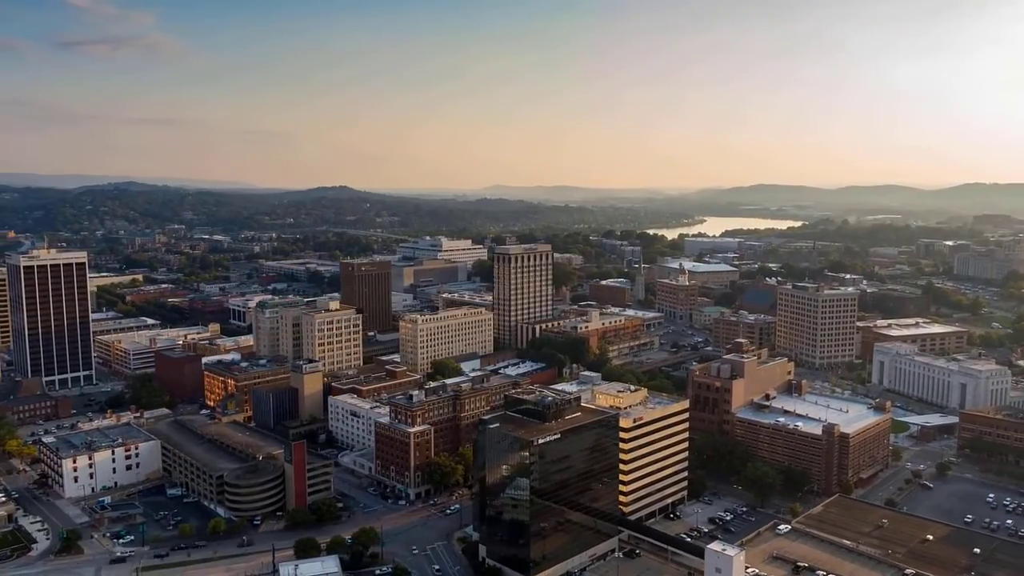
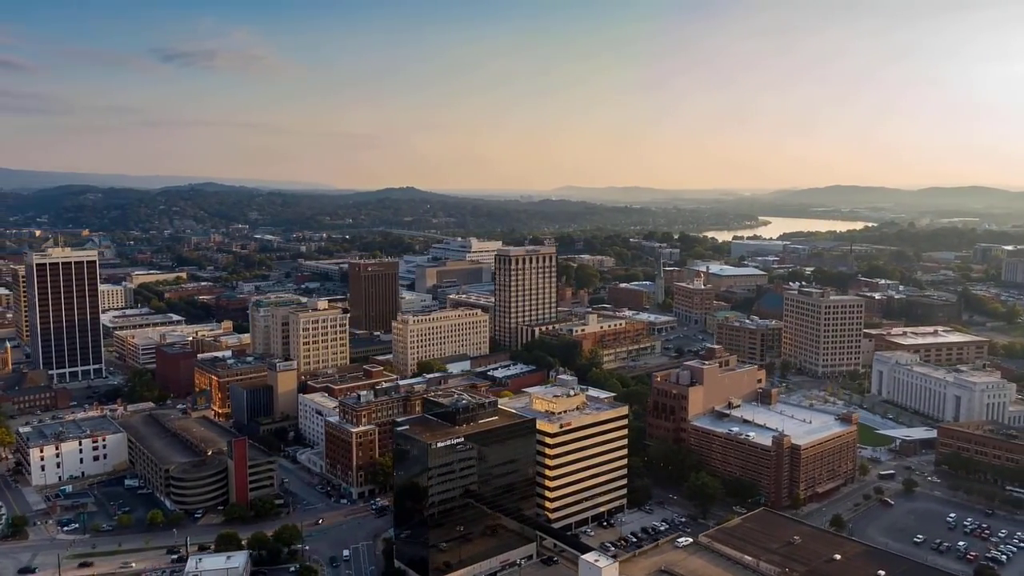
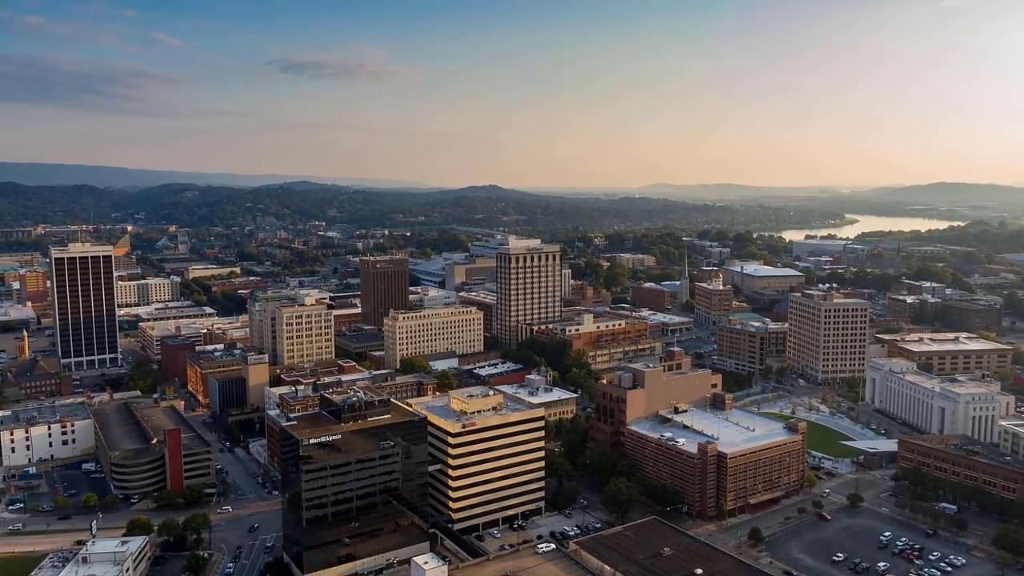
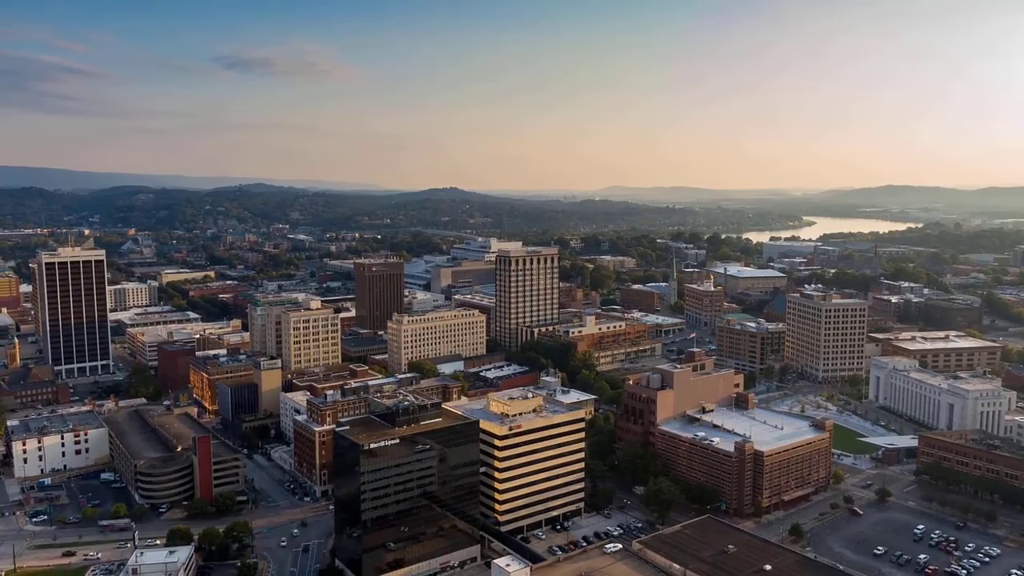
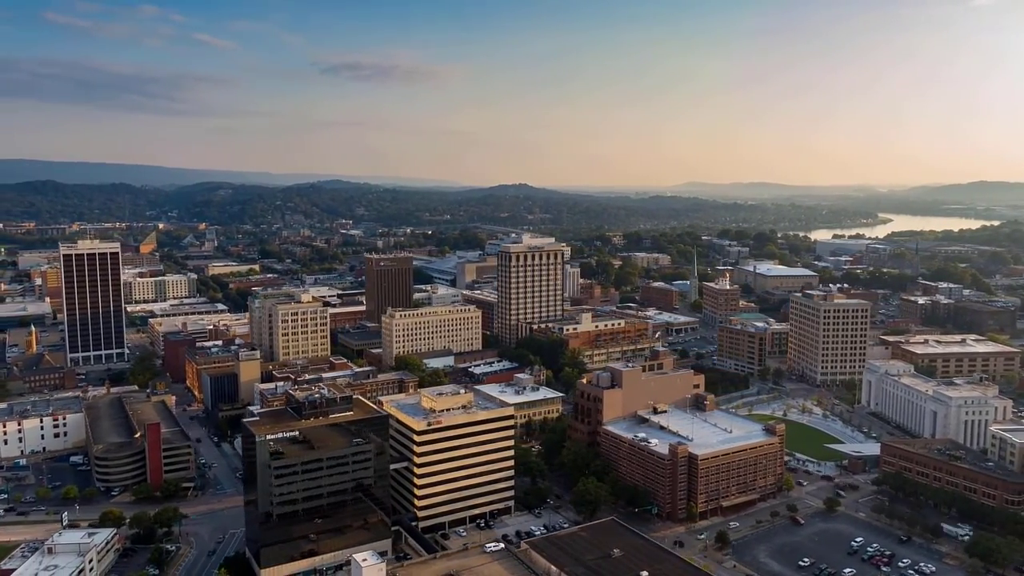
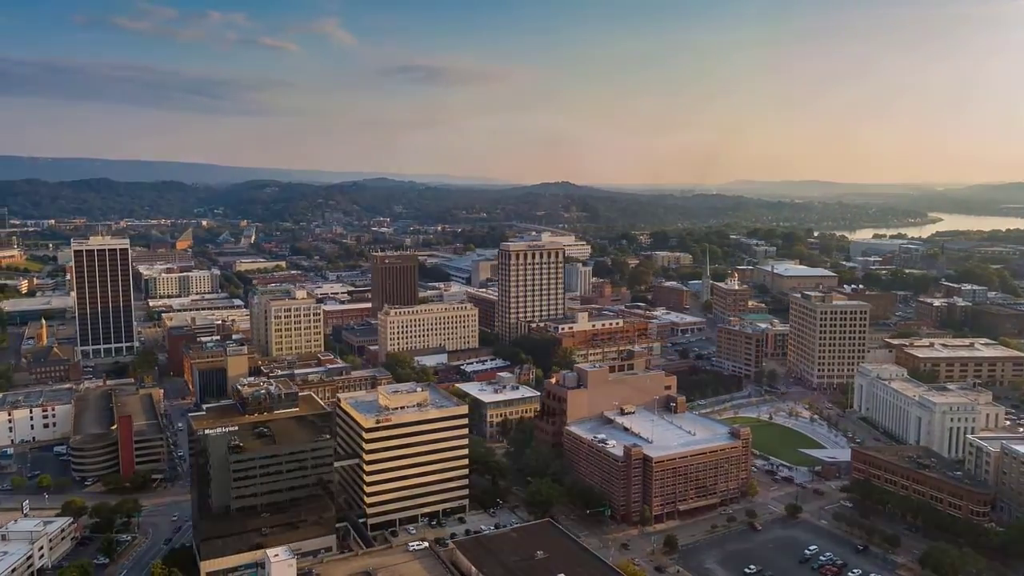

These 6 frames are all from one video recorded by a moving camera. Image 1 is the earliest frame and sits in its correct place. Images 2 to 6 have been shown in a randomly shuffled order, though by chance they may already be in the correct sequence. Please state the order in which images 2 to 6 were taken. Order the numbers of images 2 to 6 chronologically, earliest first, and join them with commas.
2, 4, 3, 5, 6
